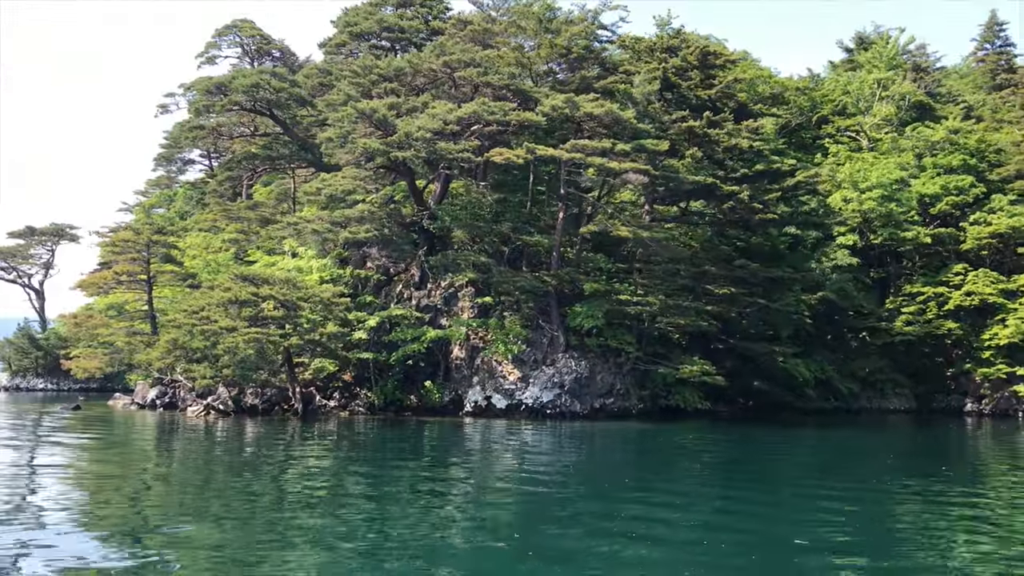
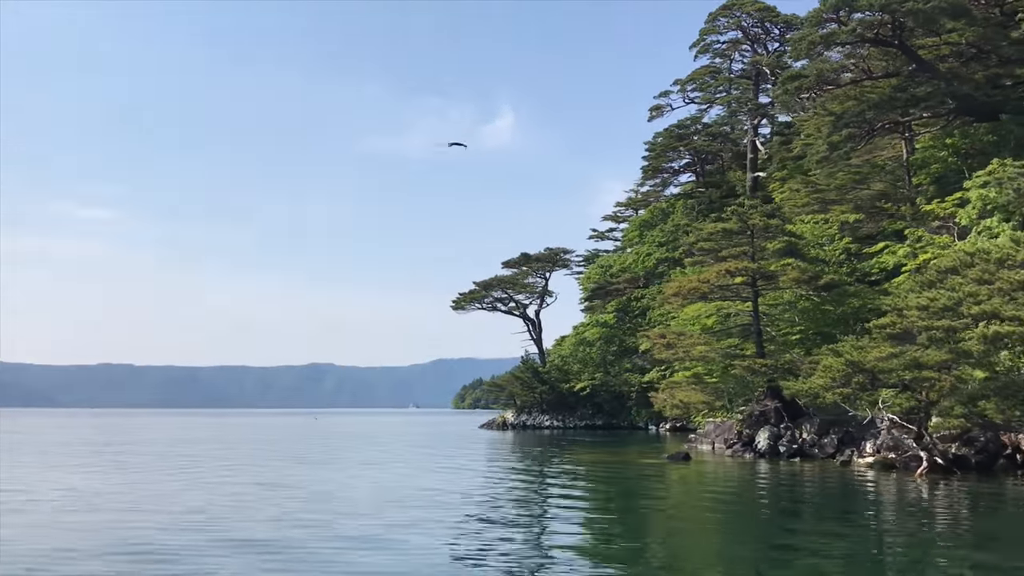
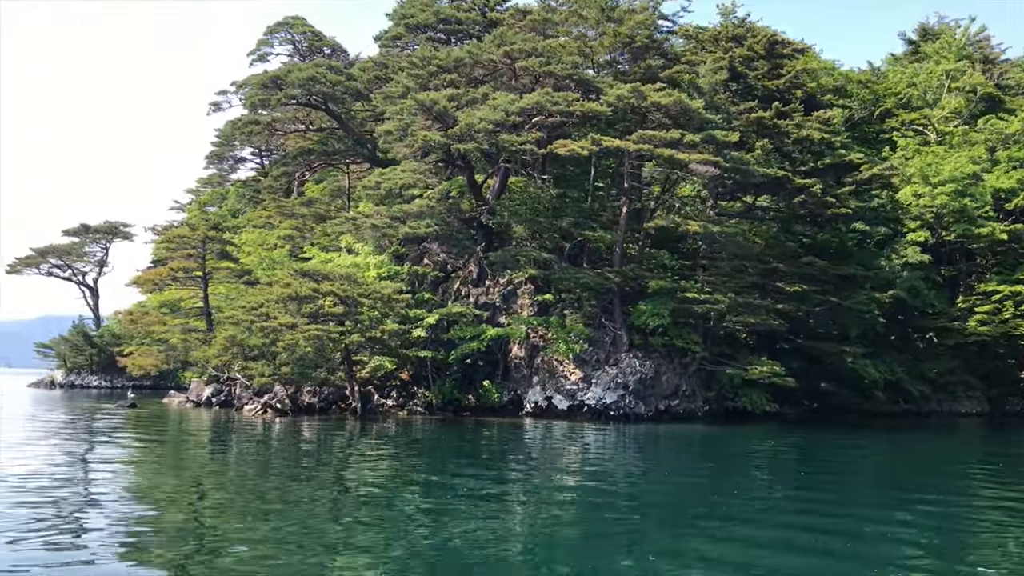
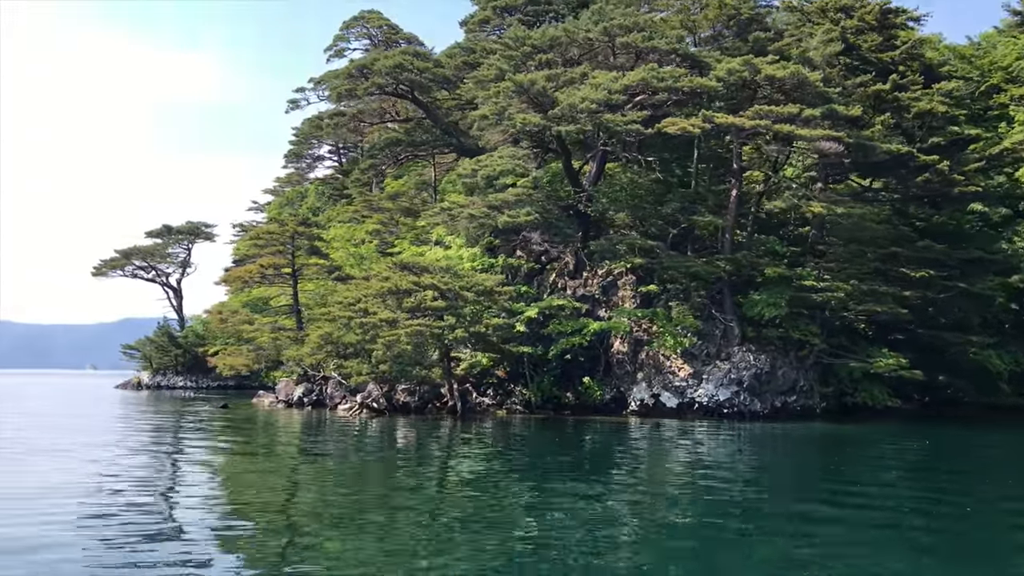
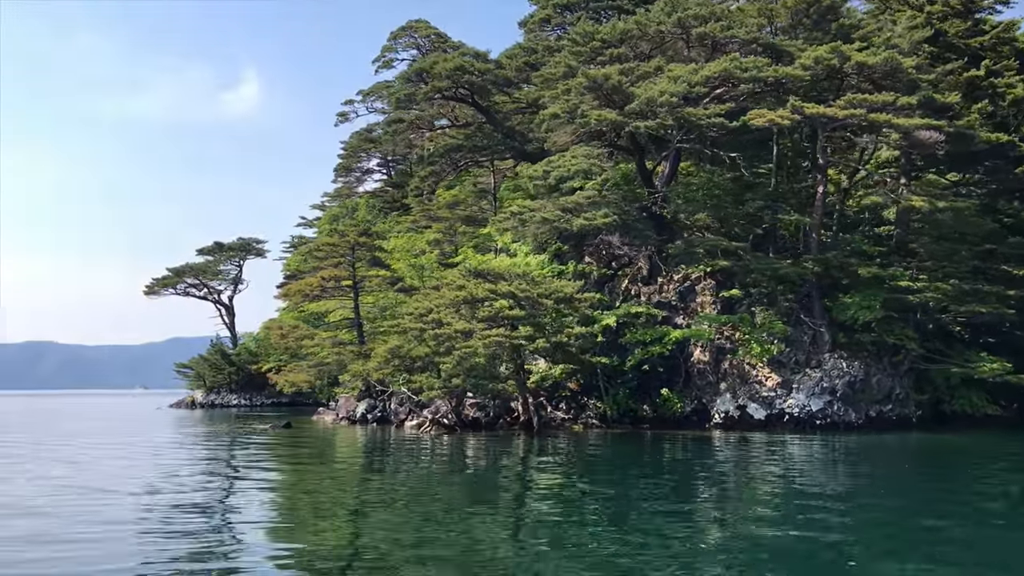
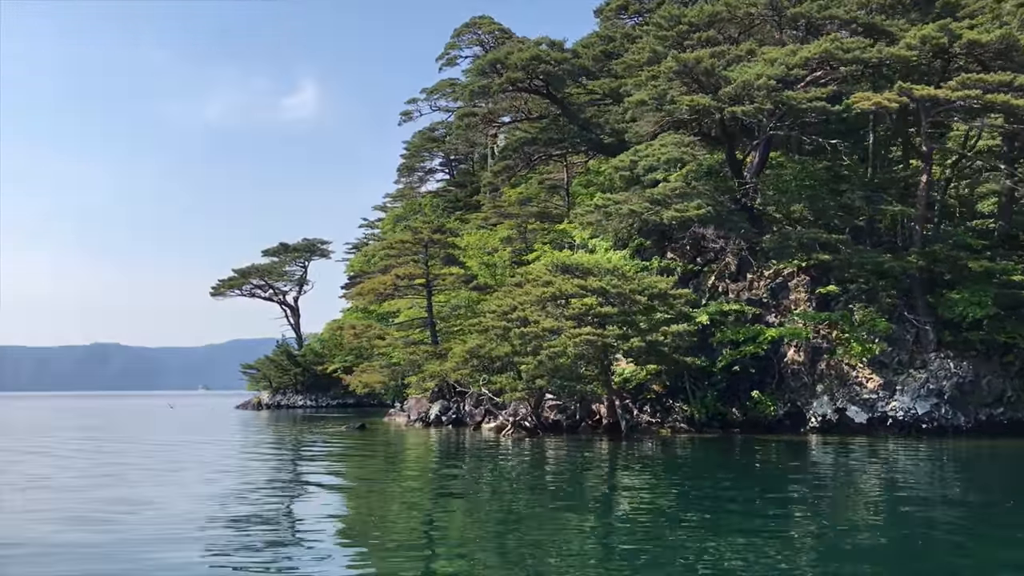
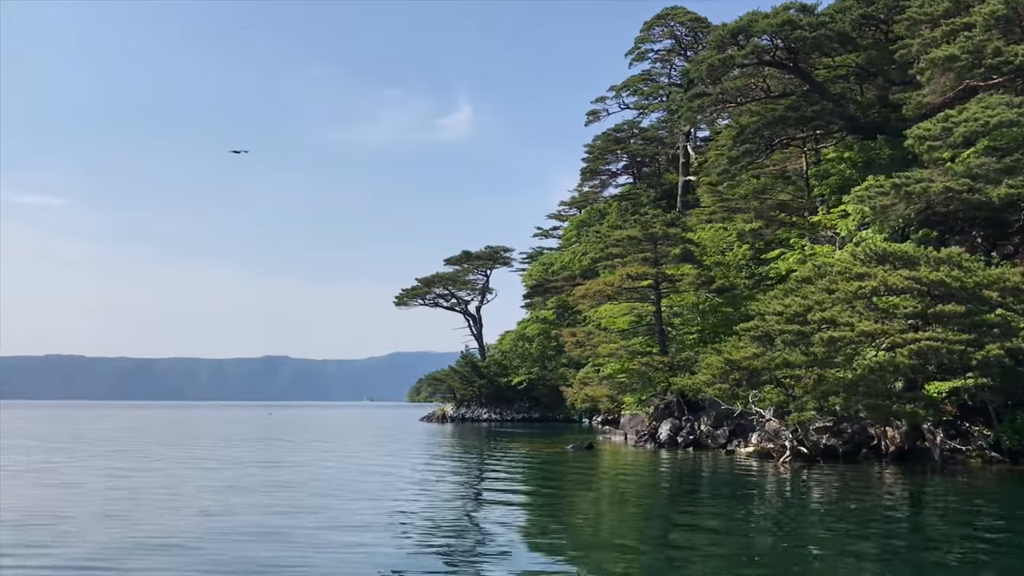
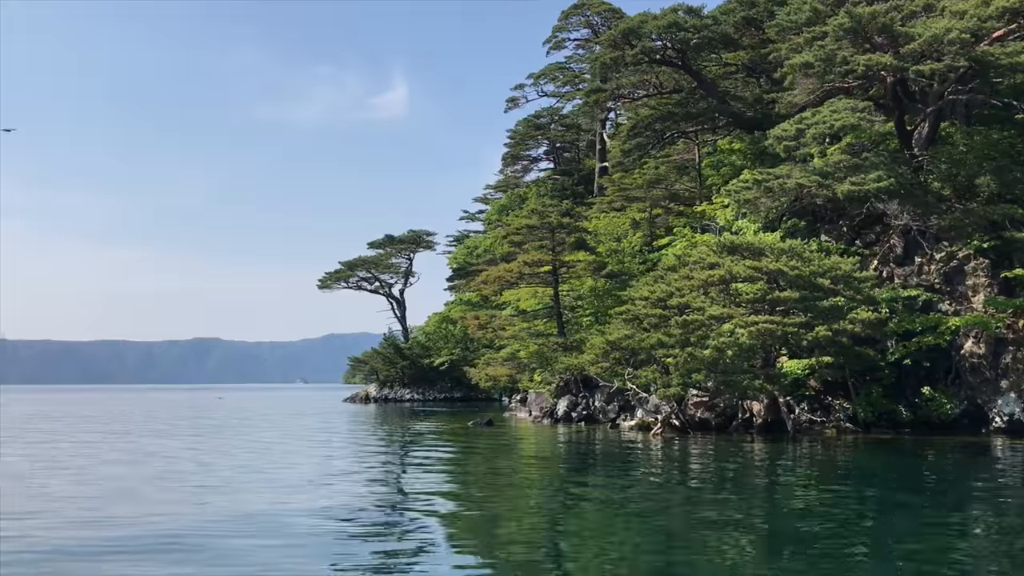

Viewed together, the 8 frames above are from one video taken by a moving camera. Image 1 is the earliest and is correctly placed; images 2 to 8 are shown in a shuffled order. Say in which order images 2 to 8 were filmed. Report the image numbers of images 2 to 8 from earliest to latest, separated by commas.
3, 4, 5, 6, 8, 7, 2
